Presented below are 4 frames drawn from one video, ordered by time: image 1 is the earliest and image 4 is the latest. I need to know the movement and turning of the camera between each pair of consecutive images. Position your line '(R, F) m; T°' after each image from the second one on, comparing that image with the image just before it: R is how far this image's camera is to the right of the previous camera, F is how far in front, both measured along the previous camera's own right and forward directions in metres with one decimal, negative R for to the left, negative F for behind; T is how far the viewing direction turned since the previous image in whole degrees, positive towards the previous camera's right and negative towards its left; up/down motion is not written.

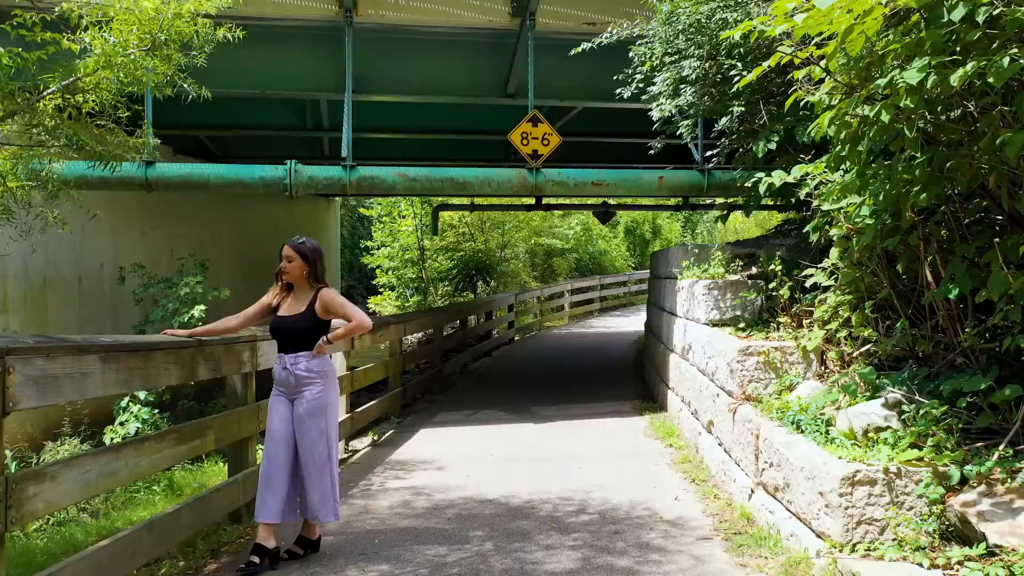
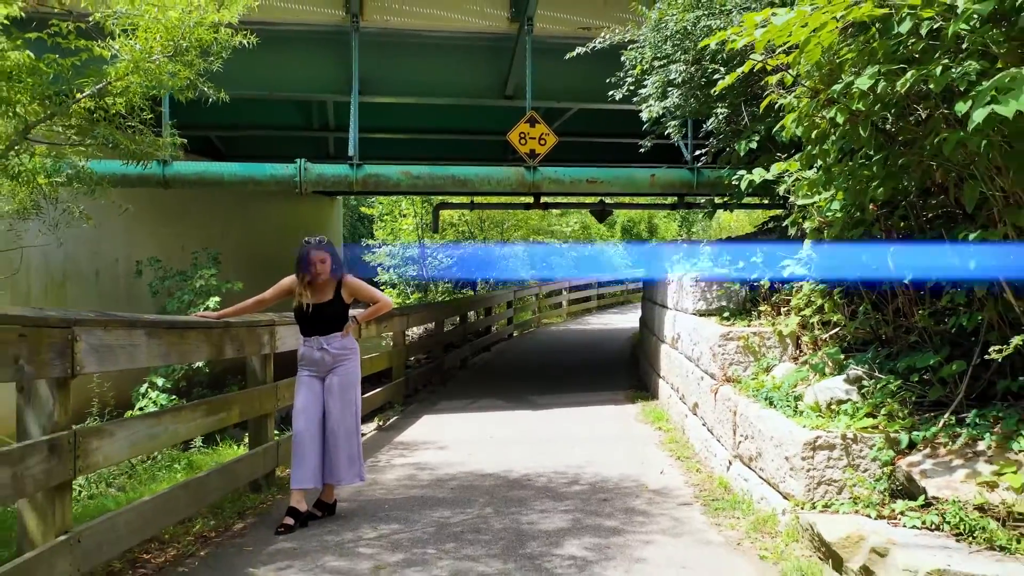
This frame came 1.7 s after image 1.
(0.0, -0.4) m; 0°
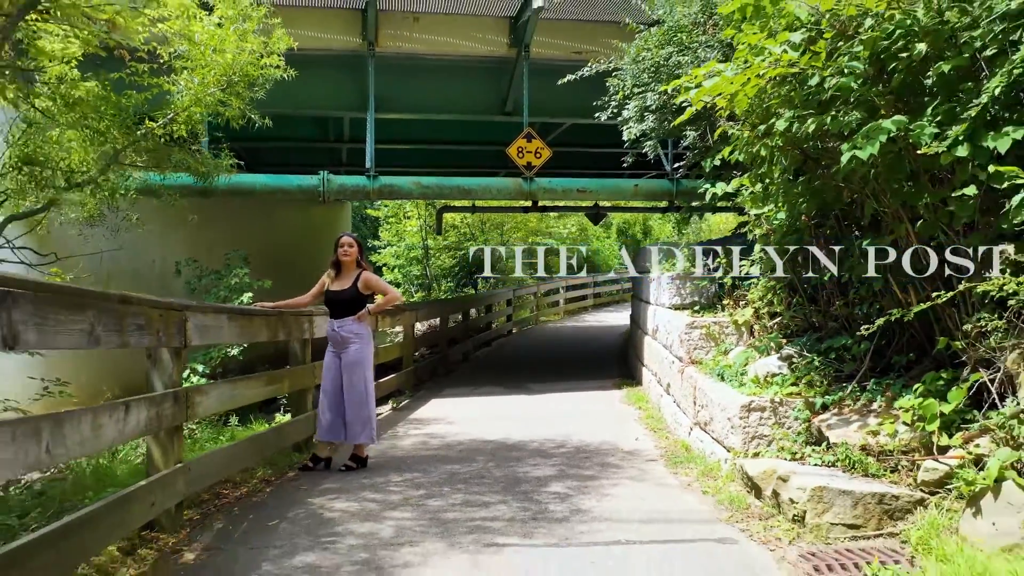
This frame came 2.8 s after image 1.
(0.0, -0.9) m; 0°
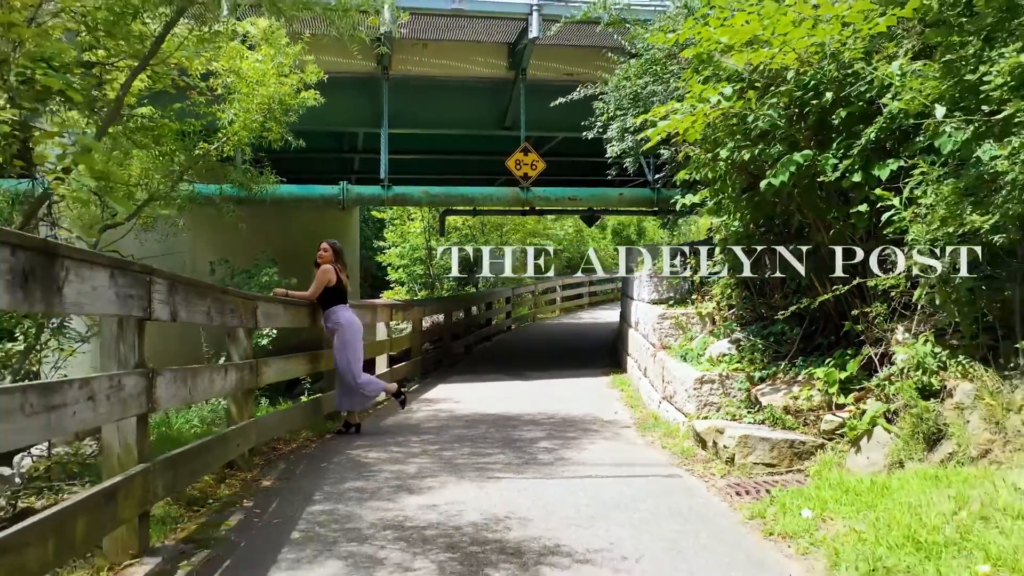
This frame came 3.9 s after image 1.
(0.0, -1.1) m; 0°
